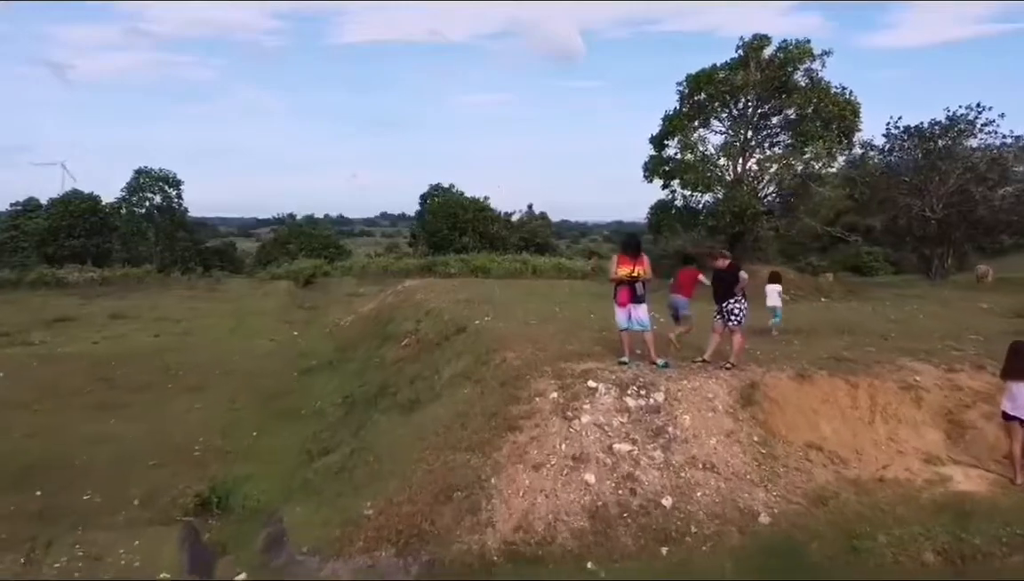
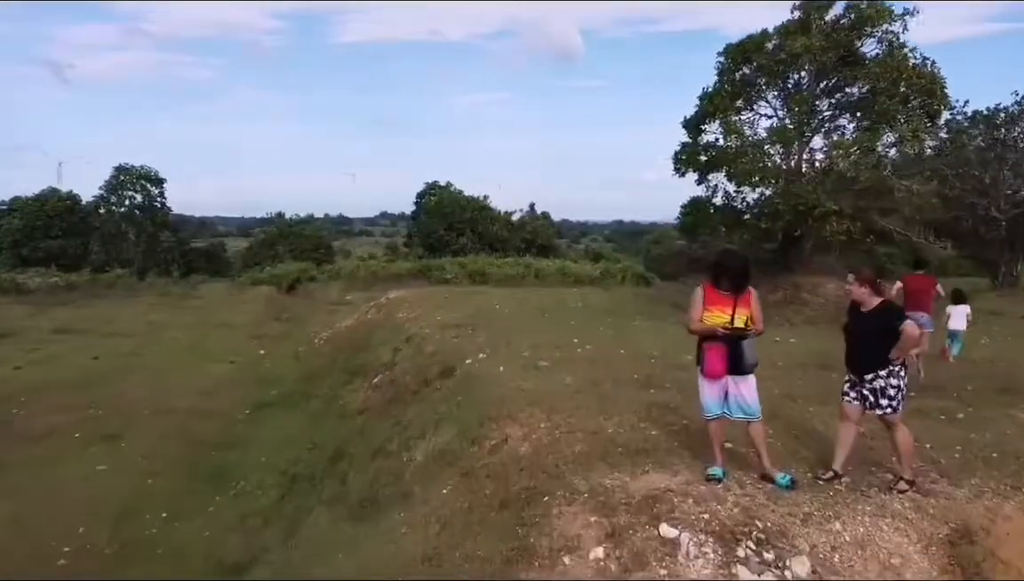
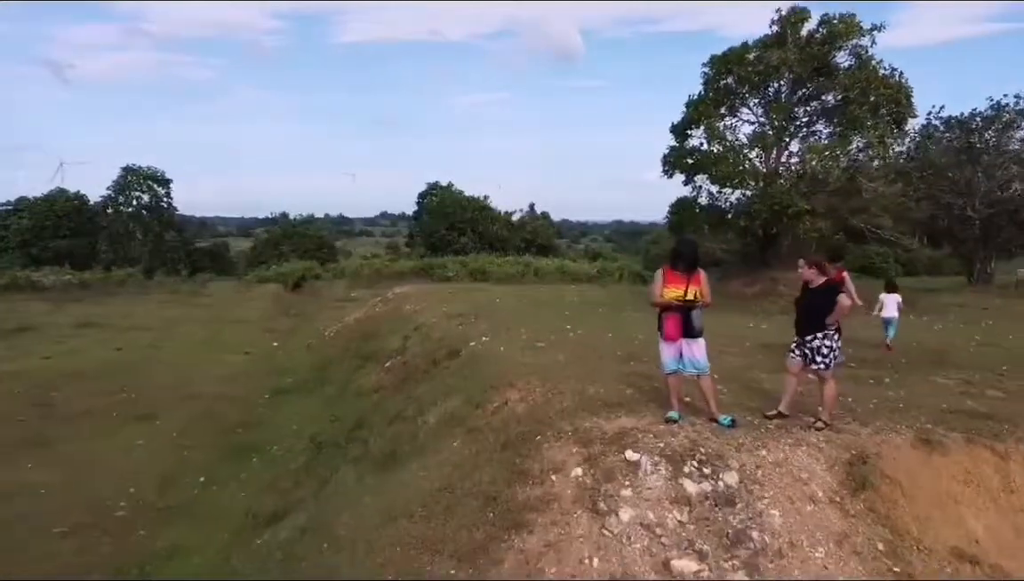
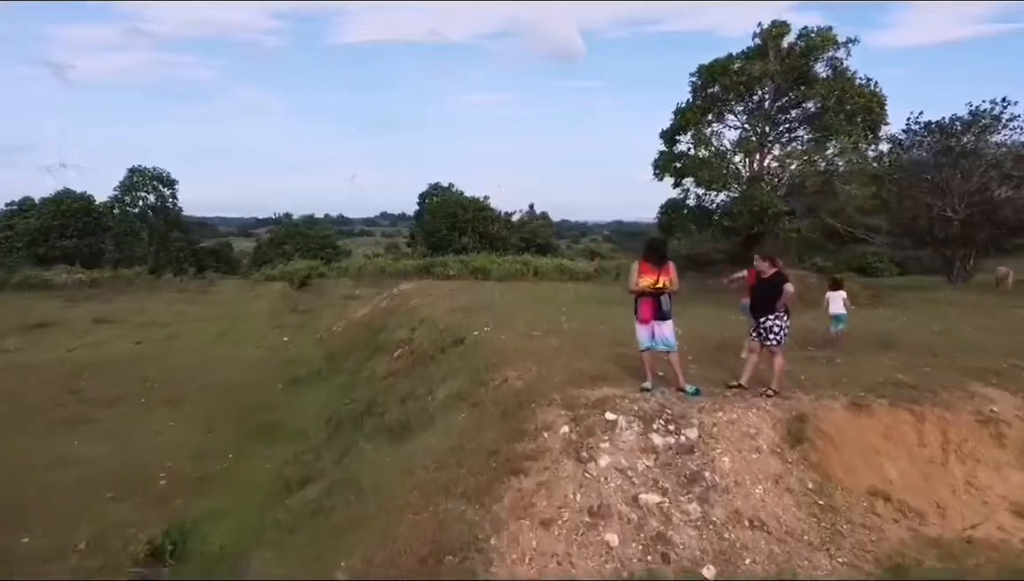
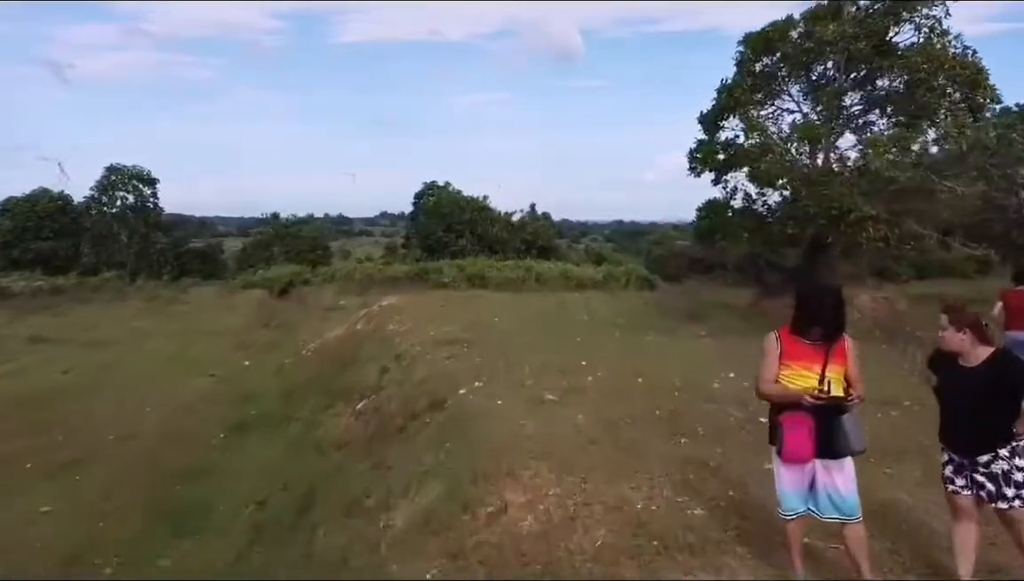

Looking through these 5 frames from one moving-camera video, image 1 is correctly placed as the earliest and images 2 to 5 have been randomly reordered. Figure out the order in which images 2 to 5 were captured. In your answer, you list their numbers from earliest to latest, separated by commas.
4, 3, 2, 5
